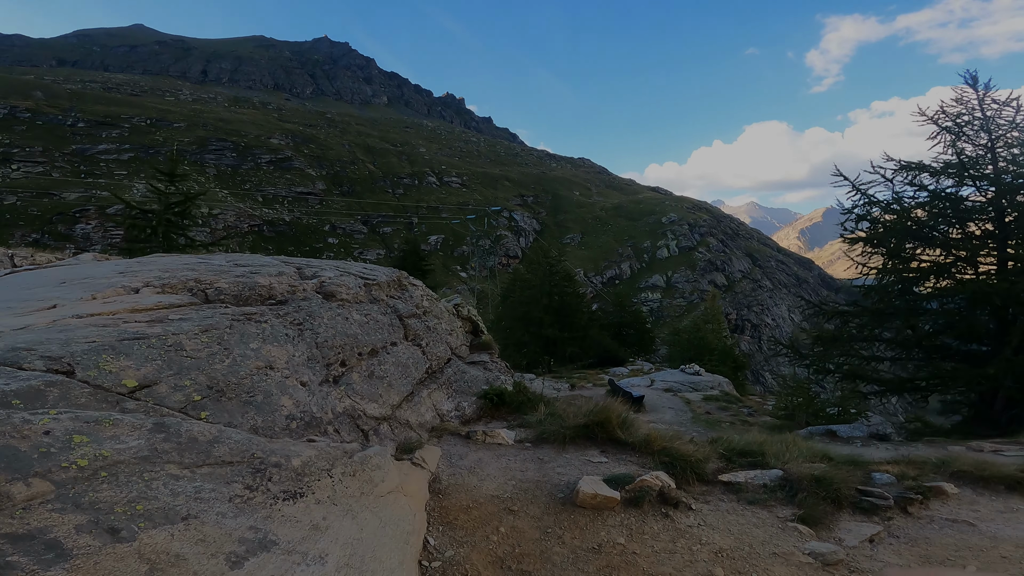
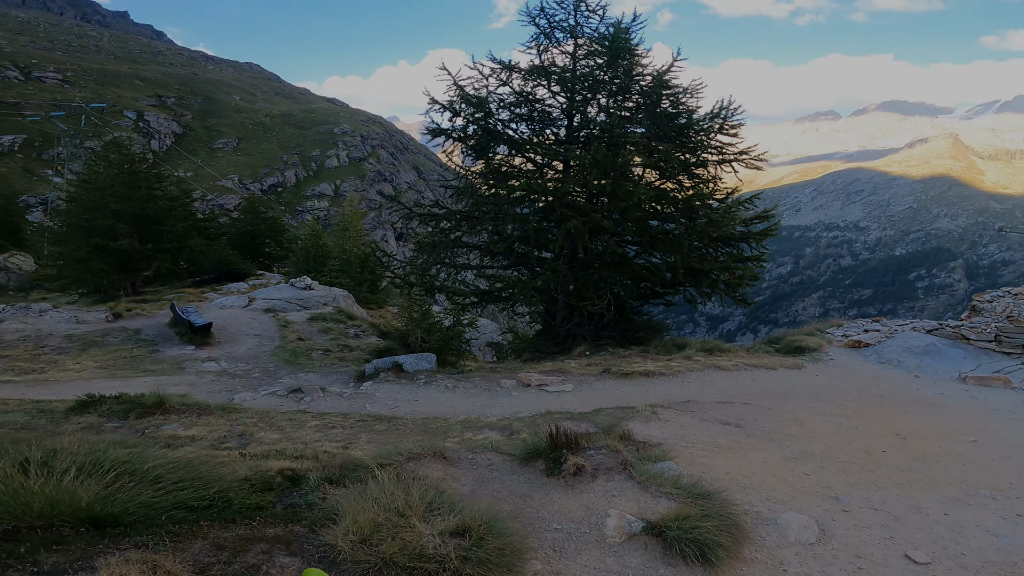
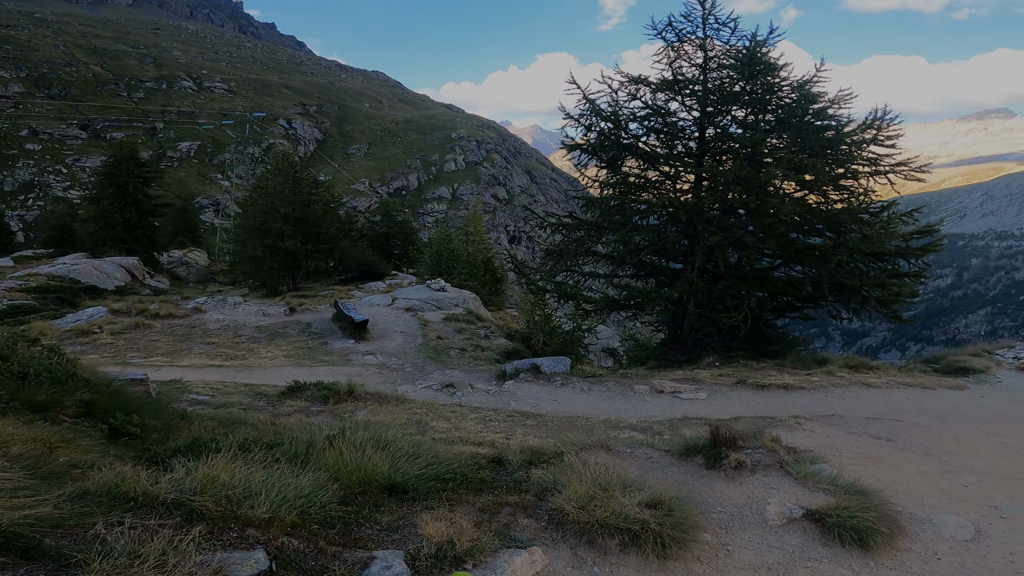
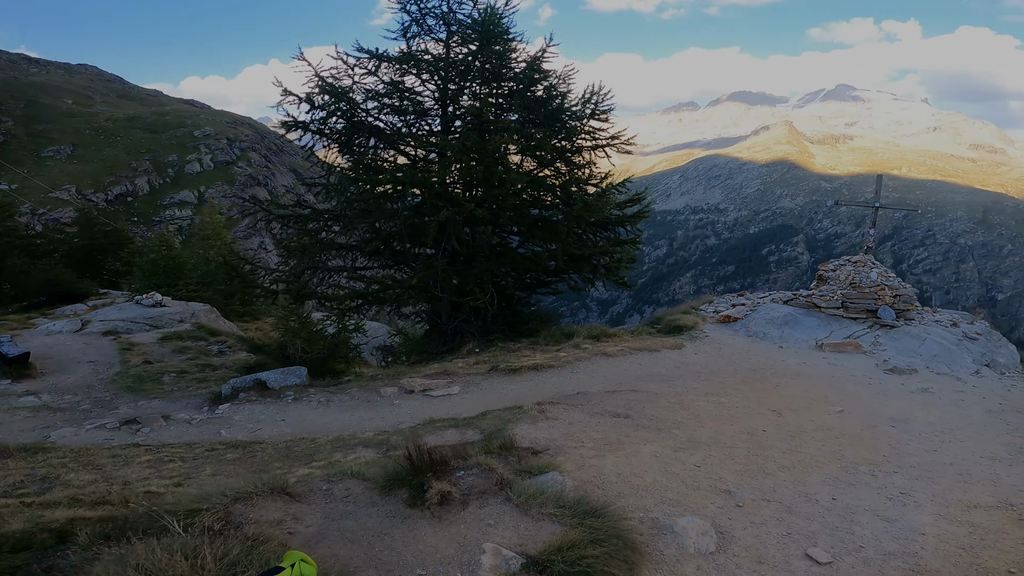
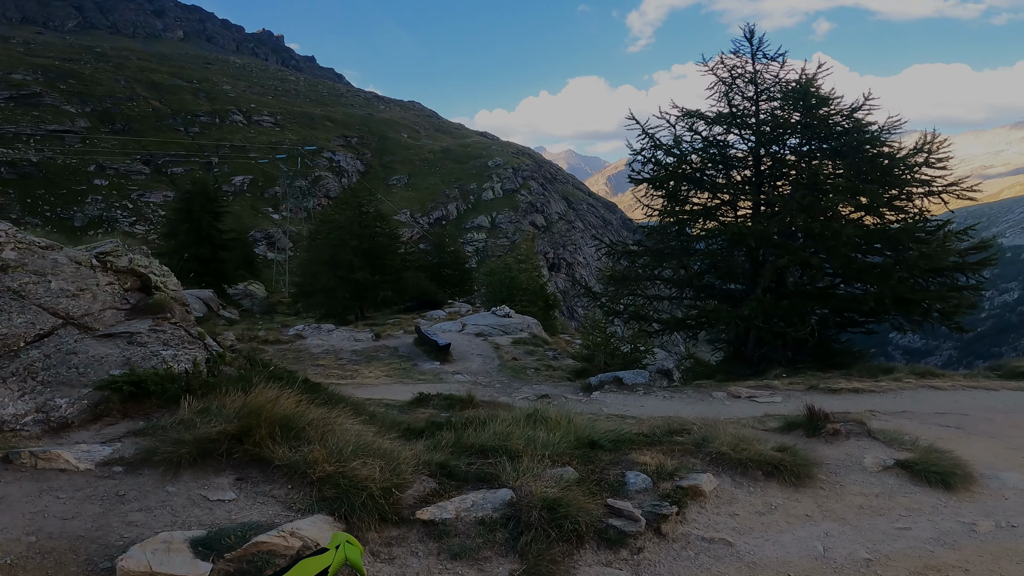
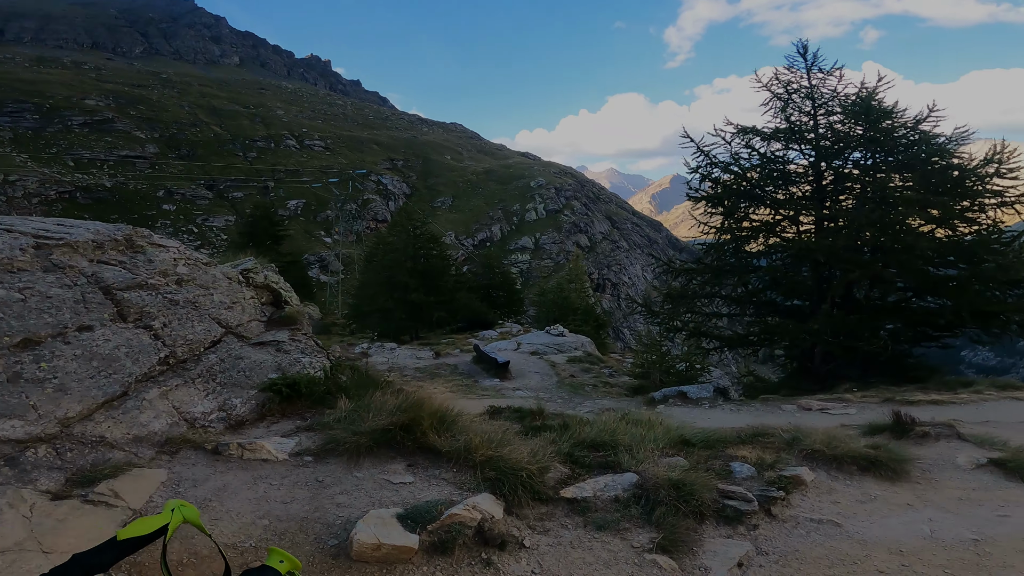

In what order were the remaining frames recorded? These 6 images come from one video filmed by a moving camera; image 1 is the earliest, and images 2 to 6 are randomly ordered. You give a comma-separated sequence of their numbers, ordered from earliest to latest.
6, 5, 3, 2, 4
